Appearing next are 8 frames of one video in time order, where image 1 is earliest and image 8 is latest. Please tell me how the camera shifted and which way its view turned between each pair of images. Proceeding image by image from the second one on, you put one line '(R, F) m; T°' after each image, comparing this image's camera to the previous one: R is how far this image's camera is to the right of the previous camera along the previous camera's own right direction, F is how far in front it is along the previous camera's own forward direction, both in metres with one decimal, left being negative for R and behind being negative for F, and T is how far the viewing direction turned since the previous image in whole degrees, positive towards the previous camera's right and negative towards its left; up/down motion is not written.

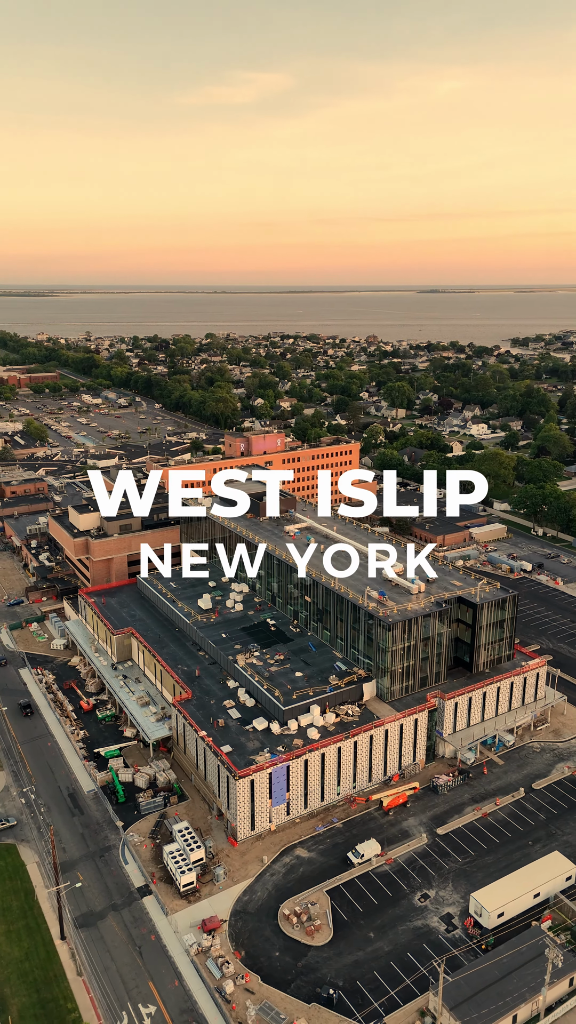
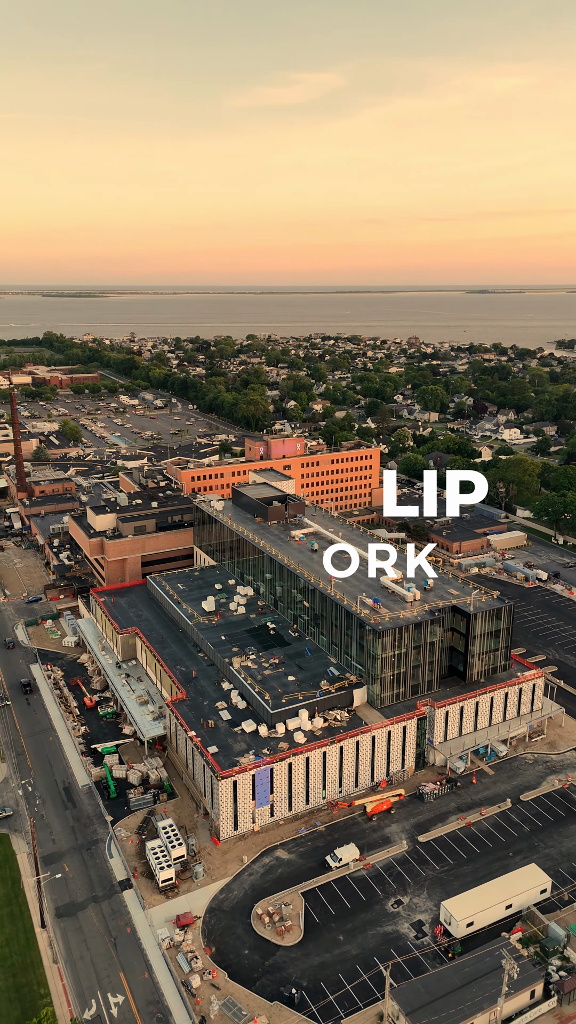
(+3.6, -0.8) m; -3°
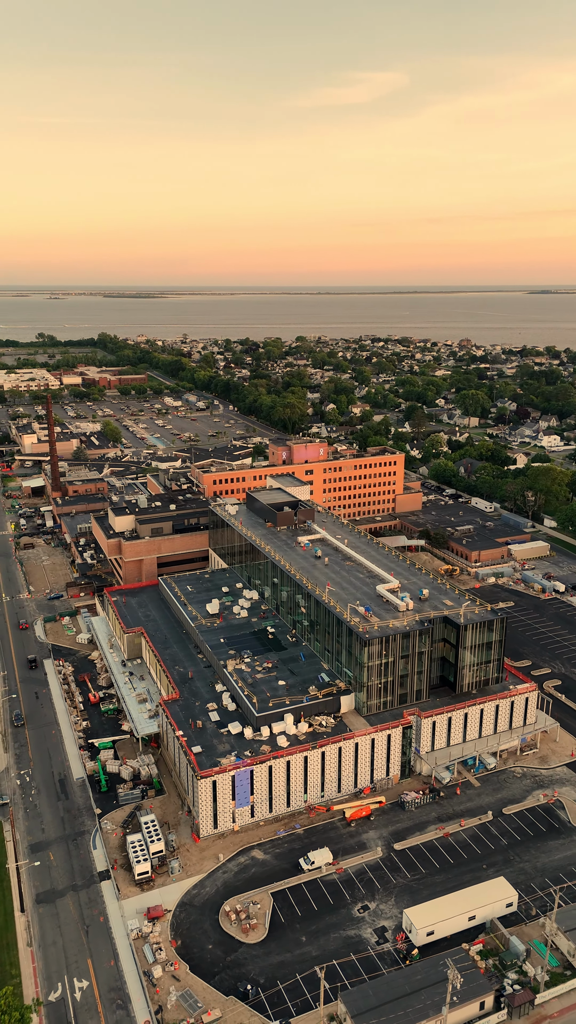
(+4.4, -1.0) m; -4°
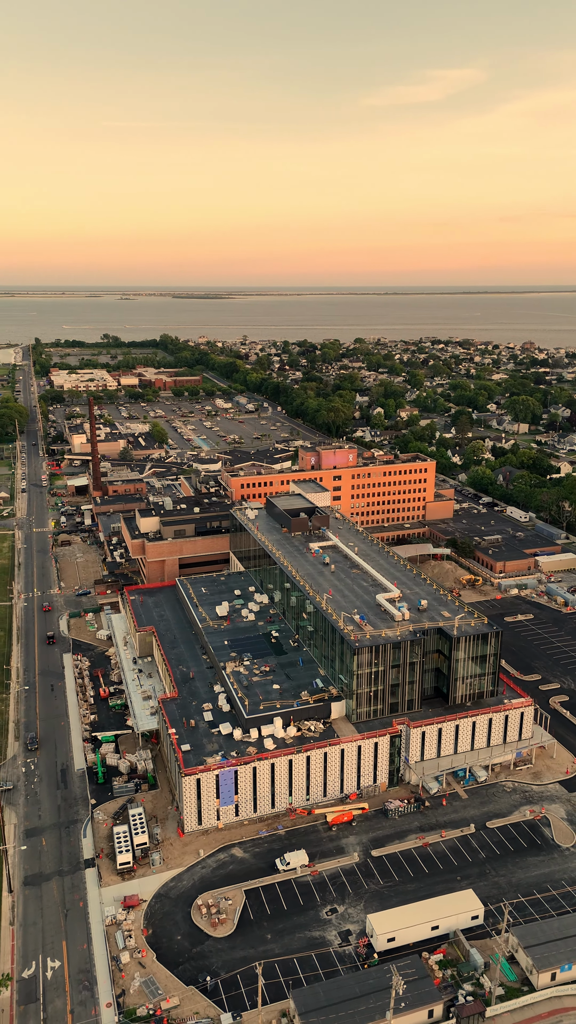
(+4.9, -1.1) m; -5°
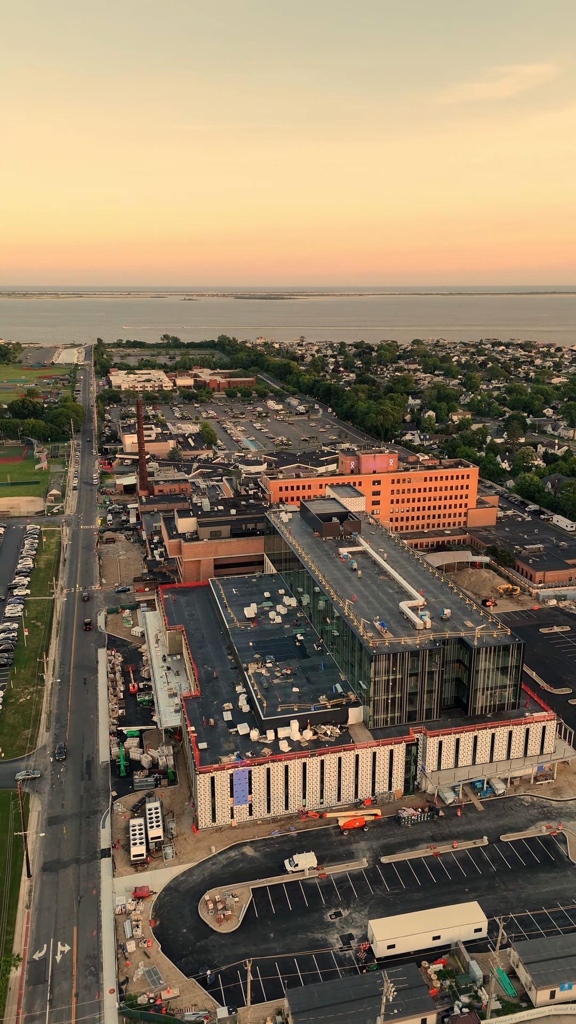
(+2.6, -0.6) m; -4°
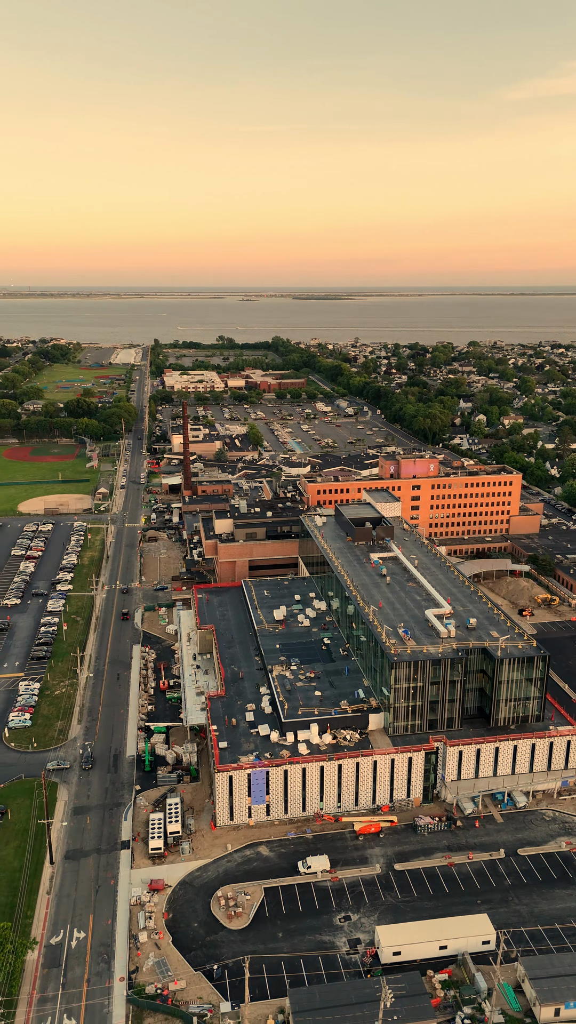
(+2.1, -0.6) m; -4°
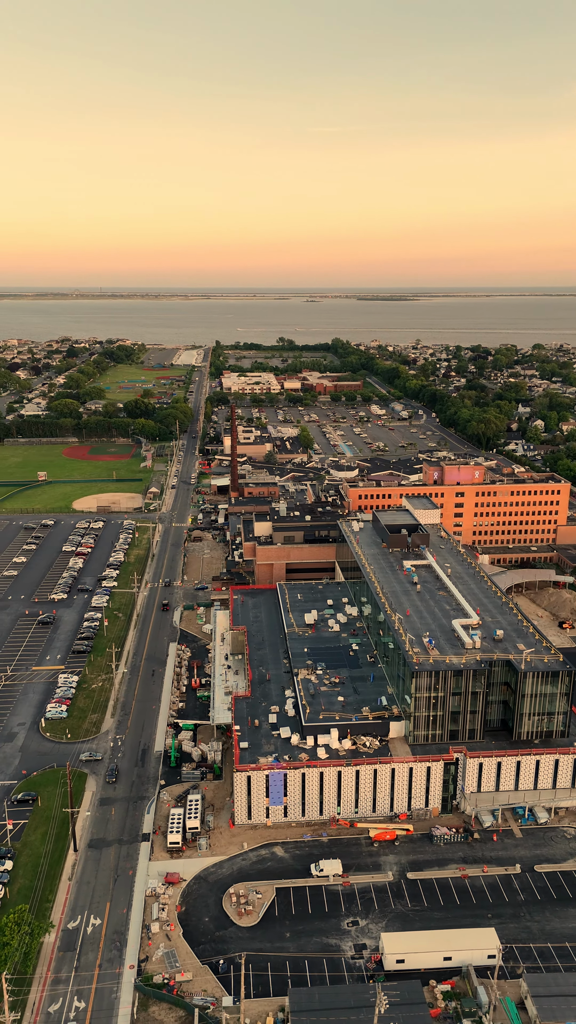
(+2.6, -0.7) m; -5°
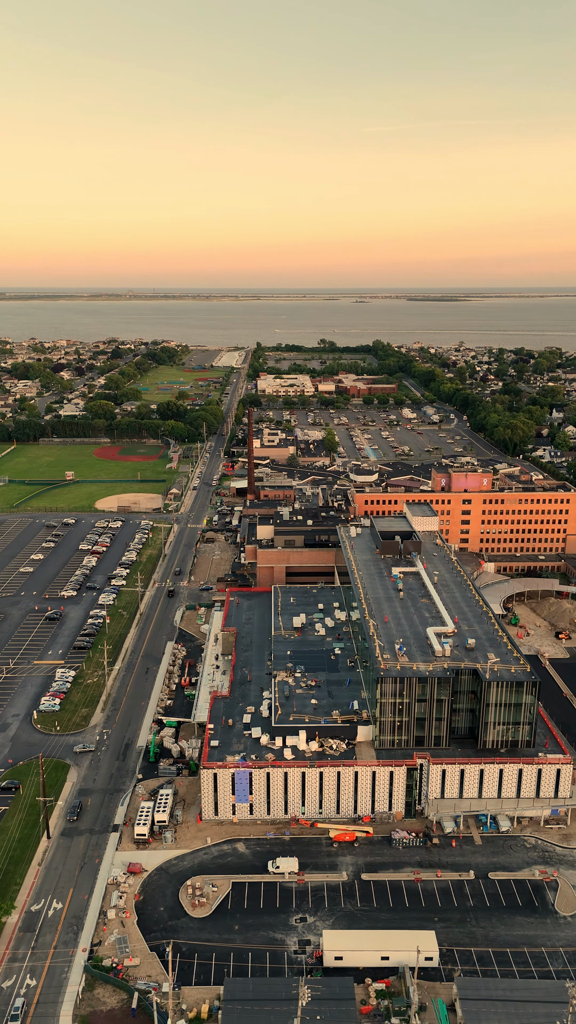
(+5.6, -1.5) m; -3°
